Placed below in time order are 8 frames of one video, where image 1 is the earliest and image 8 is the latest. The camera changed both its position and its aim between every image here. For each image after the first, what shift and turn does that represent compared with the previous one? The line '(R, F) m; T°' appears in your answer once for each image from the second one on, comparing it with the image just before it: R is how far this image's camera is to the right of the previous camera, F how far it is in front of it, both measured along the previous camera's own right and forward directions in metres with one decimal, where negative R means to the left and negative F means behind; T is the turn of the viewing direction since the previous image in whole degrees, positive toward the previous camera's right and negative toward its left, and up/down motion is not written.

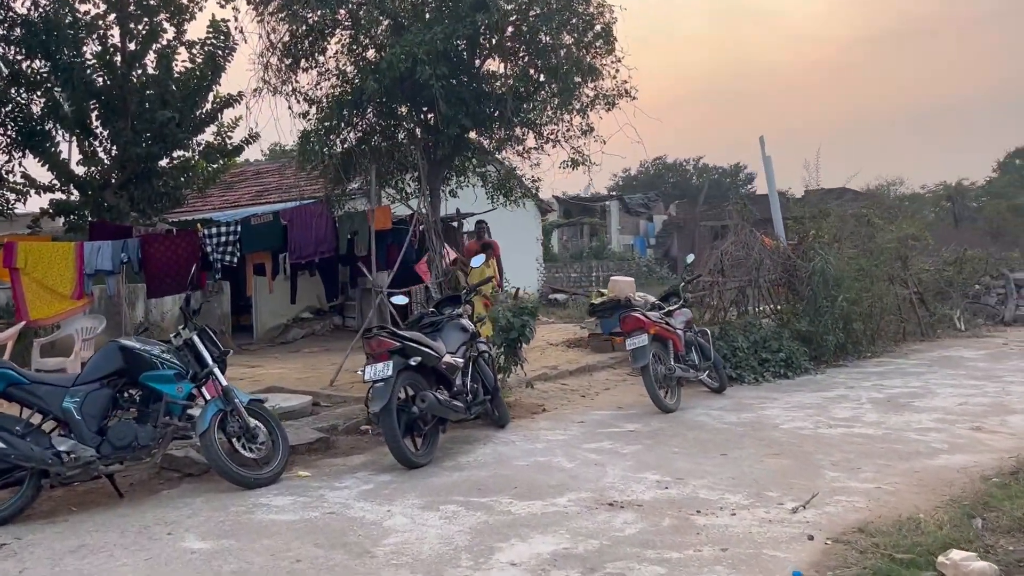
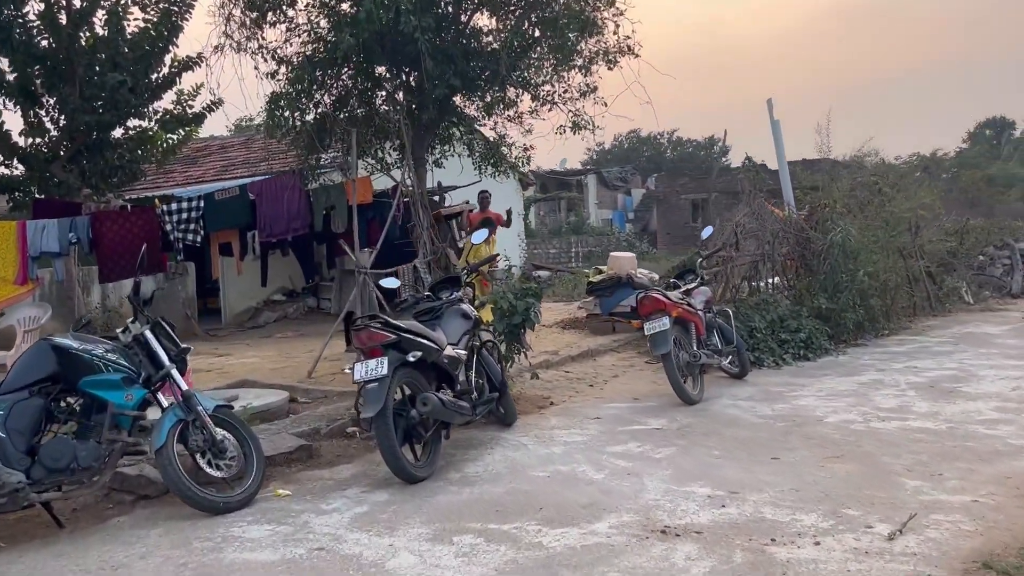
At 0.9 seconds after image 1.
(-0.2, +0.9) m; +2°
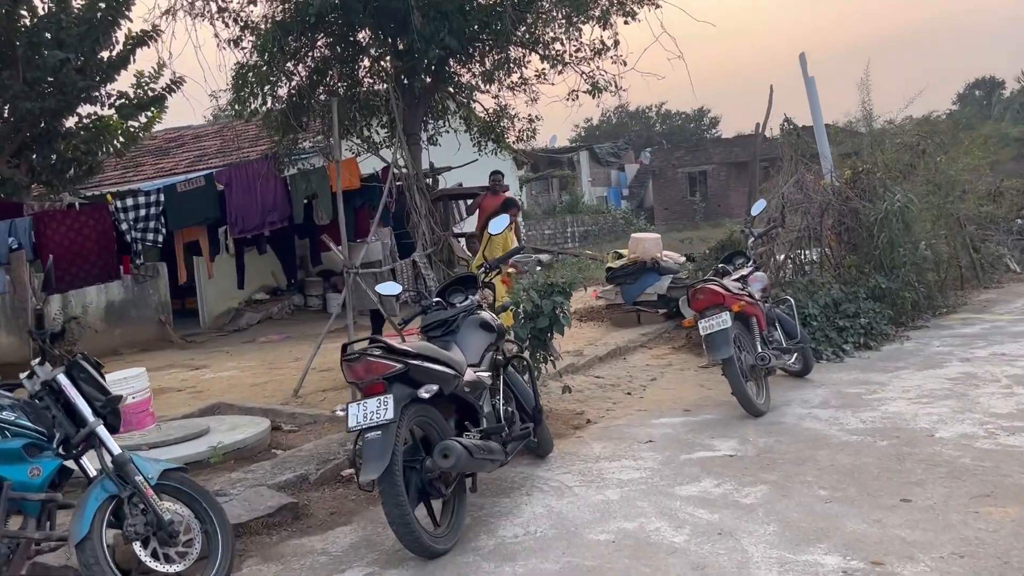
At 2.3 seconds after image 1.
(-0.2, +1.2) m; +1°
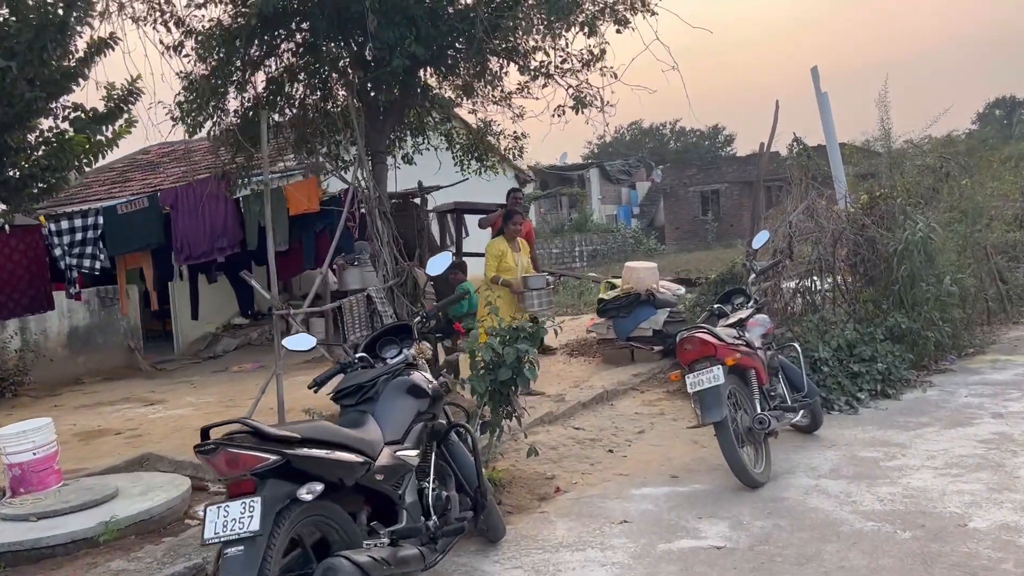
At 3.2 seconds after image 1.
(+0.3, +0.8) m; -1°
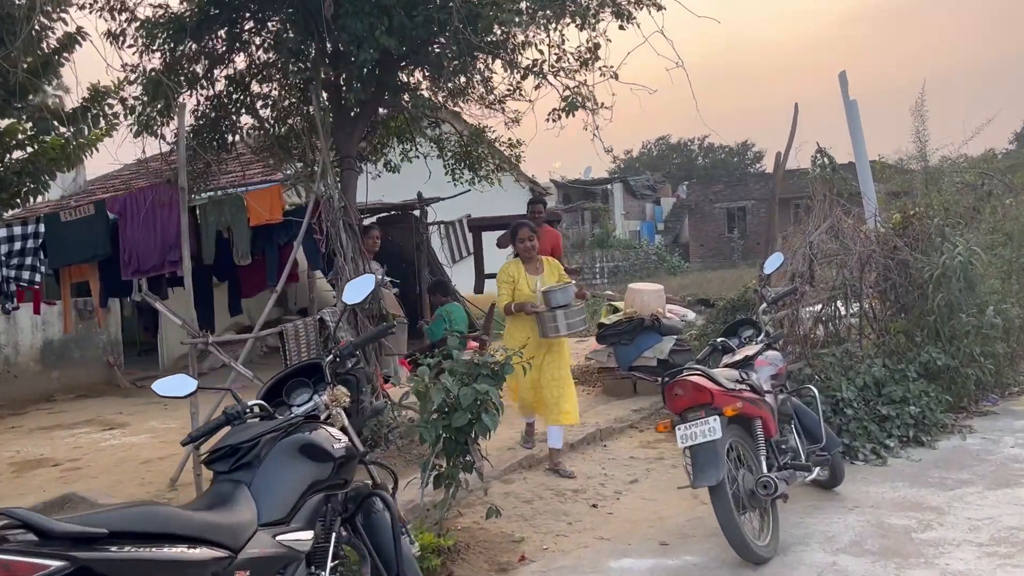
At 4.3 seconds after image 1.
(+0.3, +0.7) m; -2°
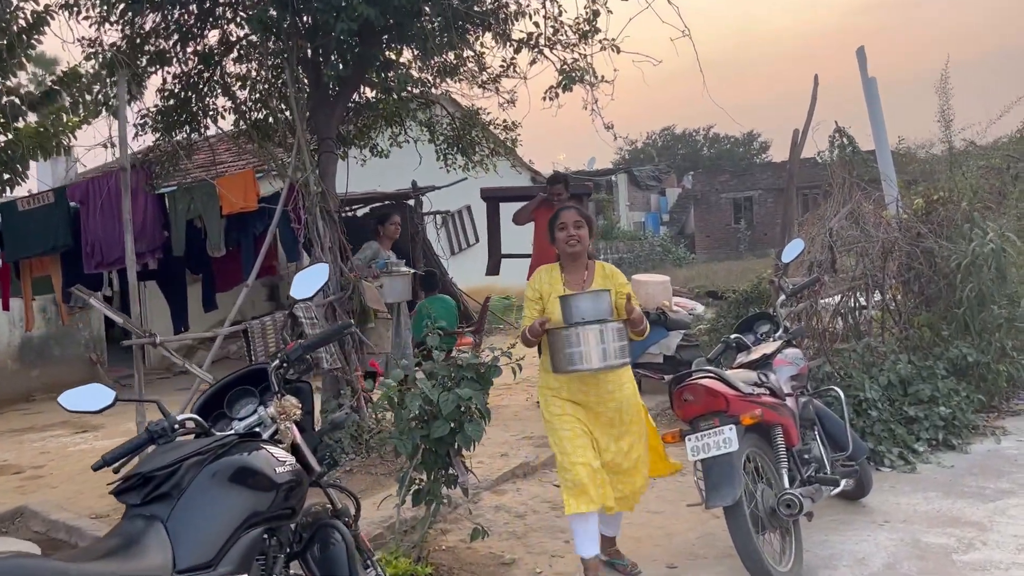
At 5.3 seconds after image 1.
(+0.1, +0.5) m; 0°
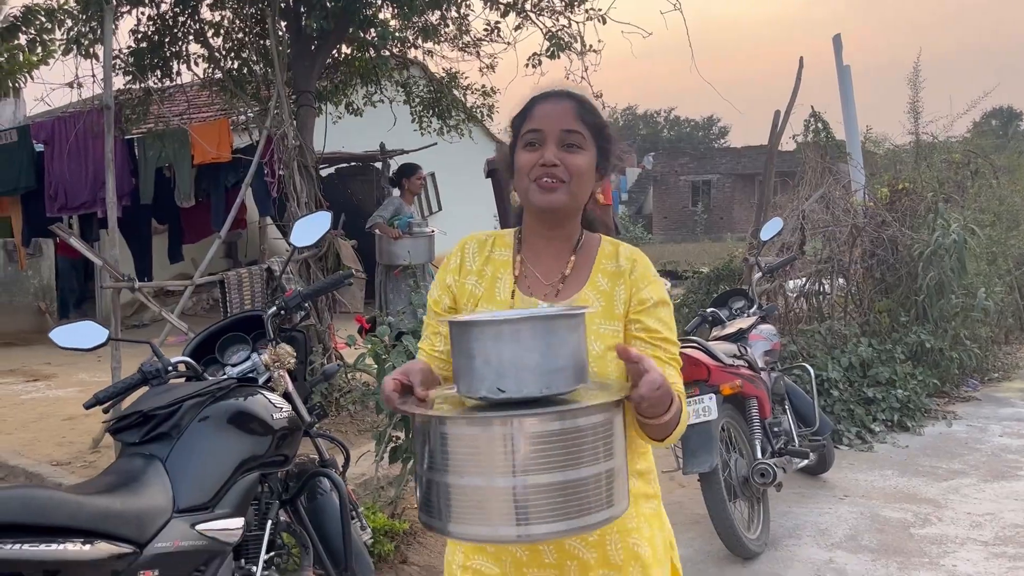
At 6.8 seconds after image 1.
(-0.1, 0.0) m; +3°
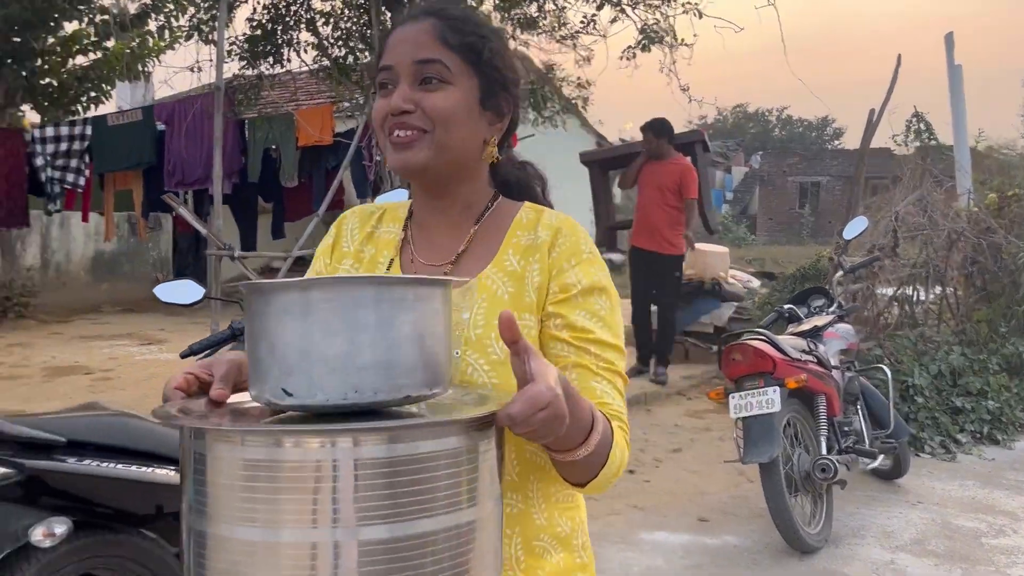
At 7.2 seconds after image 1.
(+0.1, -0.1) m; -7°
